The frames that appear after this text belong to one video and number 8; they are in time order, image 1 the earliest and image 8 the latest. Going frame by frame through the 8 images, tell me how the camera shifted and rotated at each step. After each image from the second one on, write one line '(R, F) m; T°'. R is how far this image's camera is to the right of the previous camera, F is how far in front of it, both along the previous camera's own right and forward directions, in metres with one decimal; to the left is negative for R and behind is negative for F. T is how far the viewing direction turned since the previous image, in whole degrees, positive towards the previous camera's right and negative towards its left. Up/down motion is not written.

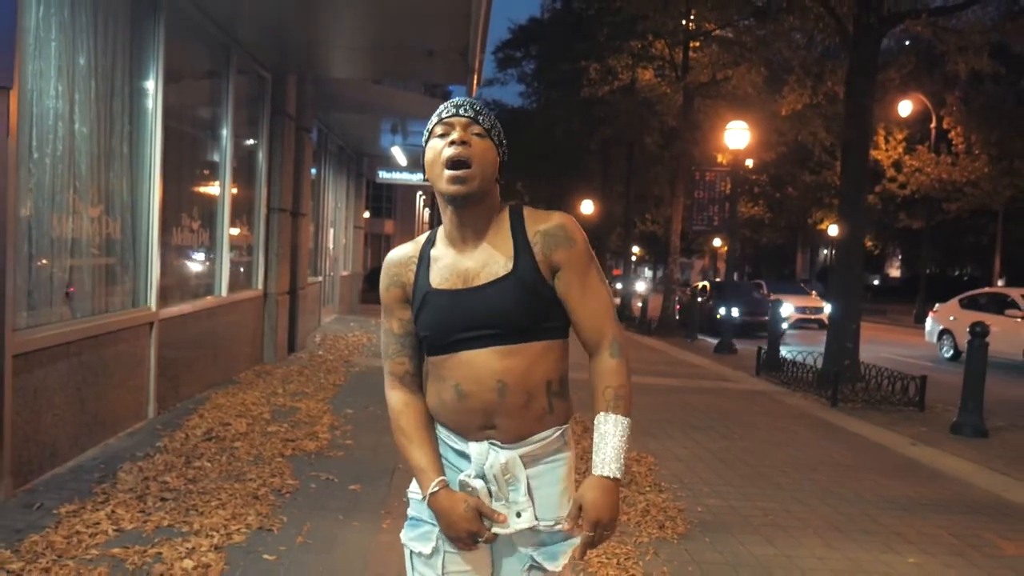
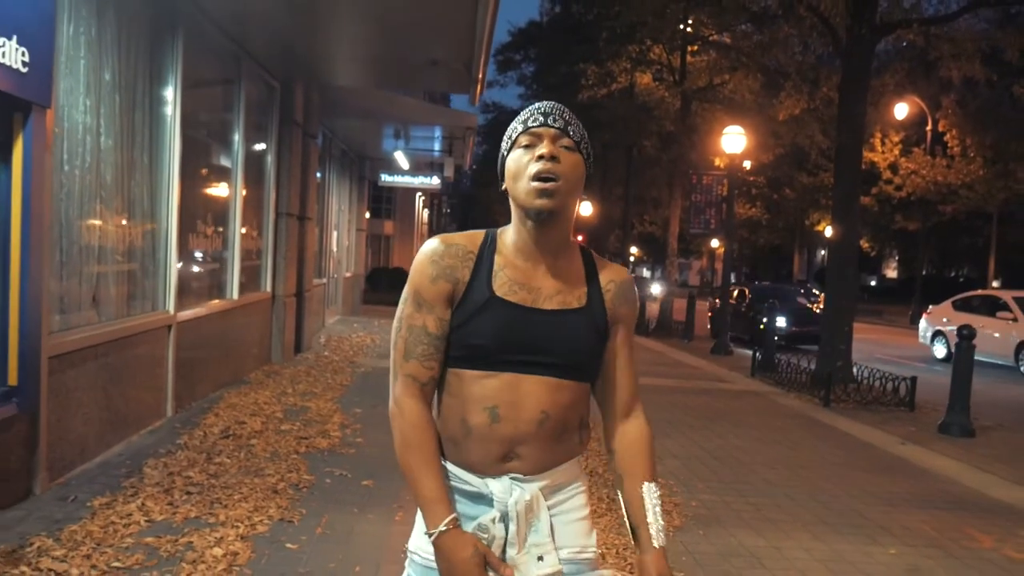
(0.0, -0.3) m; 0°
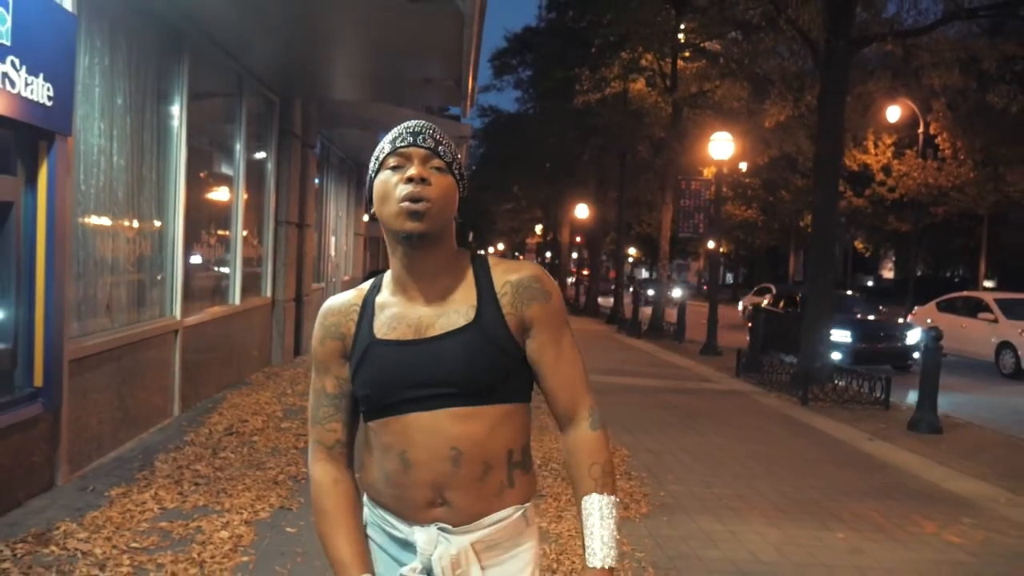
(+0.1, -0.6) m; 0°
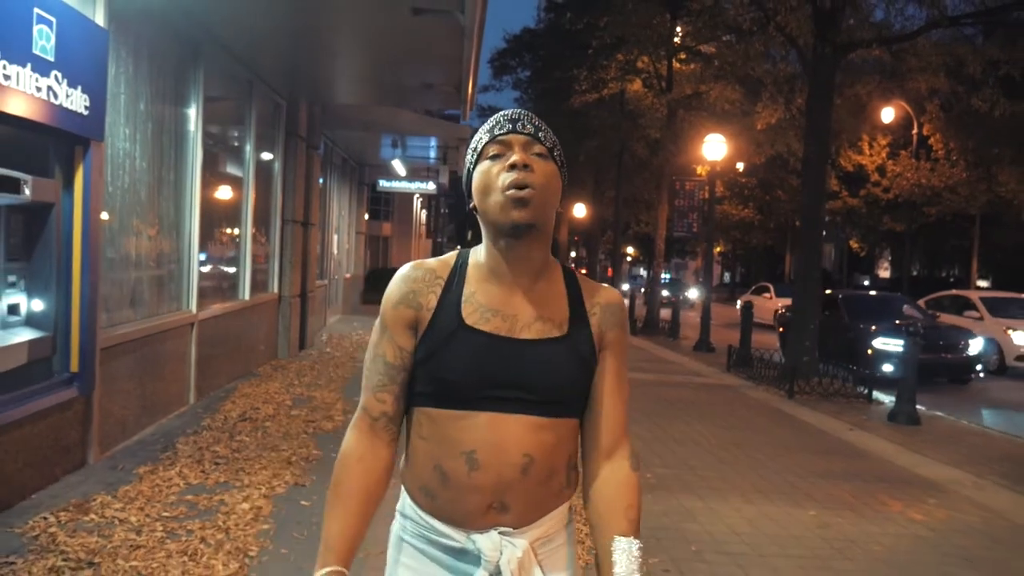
(0.0, -0.5) m; 0°
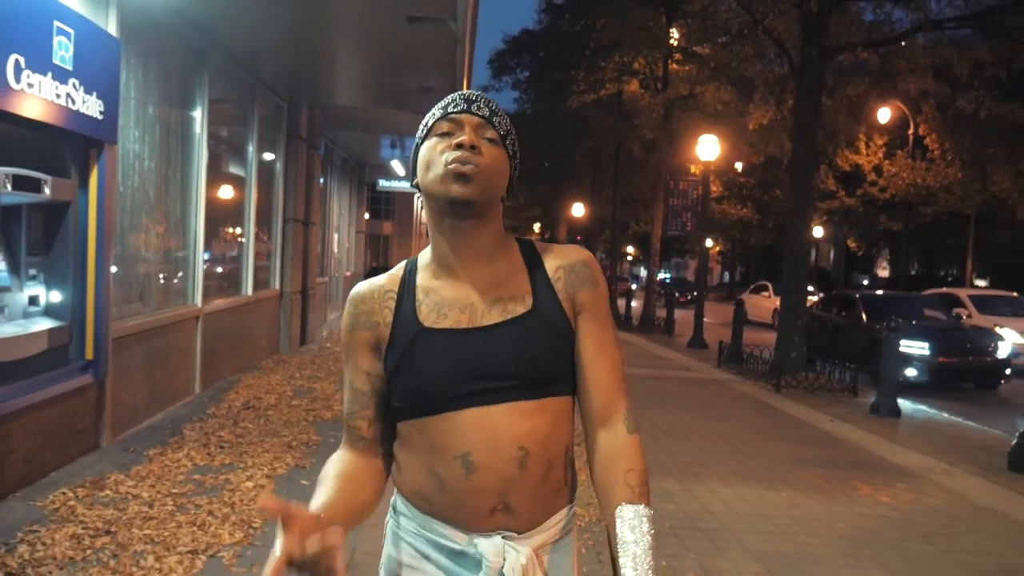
(+0.1, -0.4) m; 0°
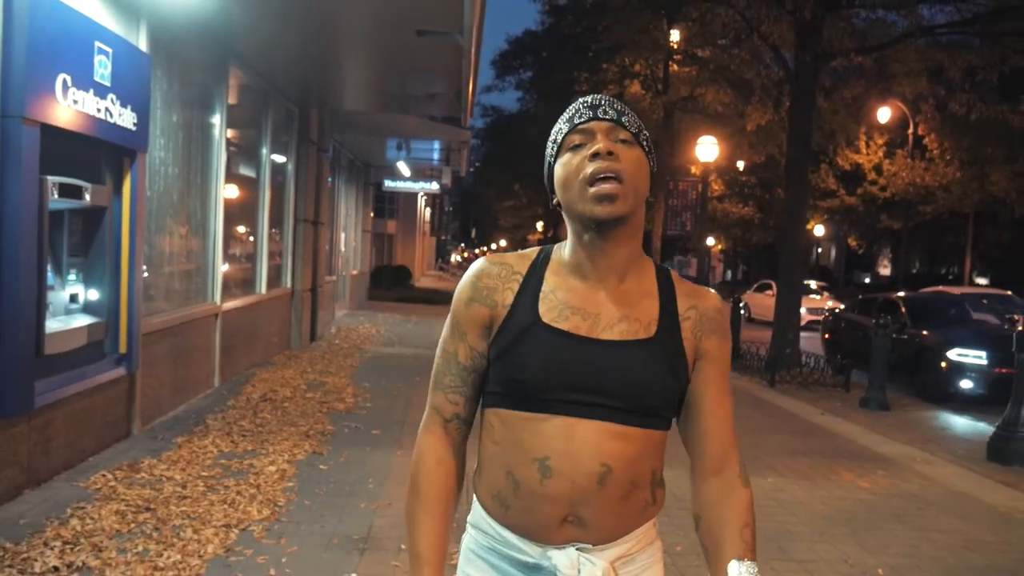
(0.0, -0.5) m; 0°
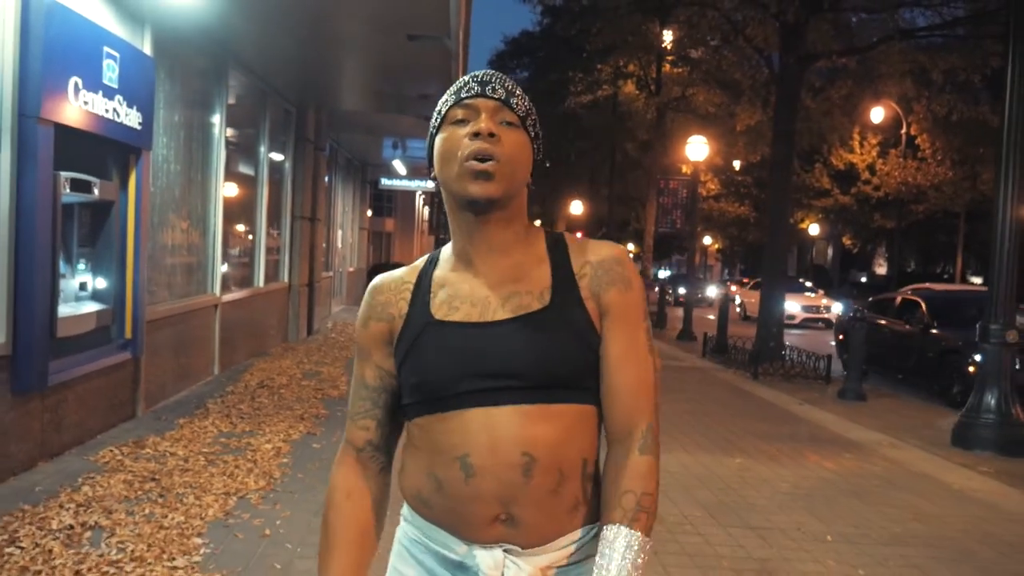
(+0.1, -0.5) m; 0°
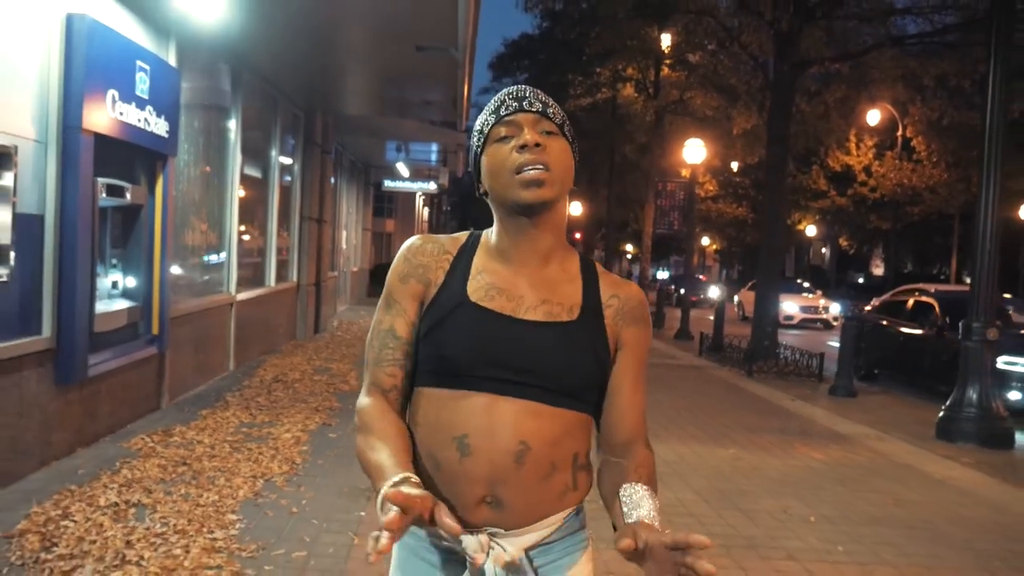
(-0.1, -0.5) m; 0°
